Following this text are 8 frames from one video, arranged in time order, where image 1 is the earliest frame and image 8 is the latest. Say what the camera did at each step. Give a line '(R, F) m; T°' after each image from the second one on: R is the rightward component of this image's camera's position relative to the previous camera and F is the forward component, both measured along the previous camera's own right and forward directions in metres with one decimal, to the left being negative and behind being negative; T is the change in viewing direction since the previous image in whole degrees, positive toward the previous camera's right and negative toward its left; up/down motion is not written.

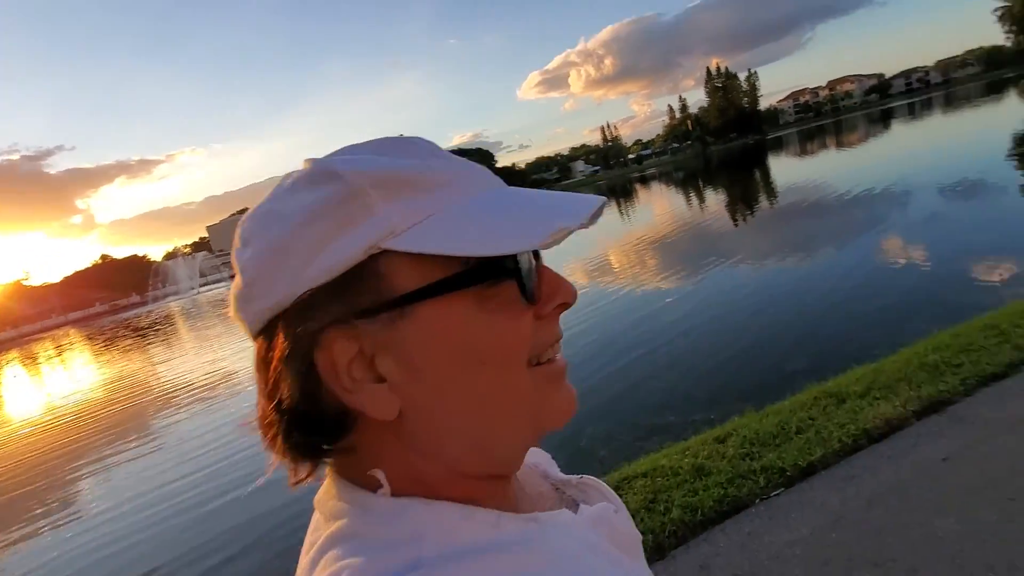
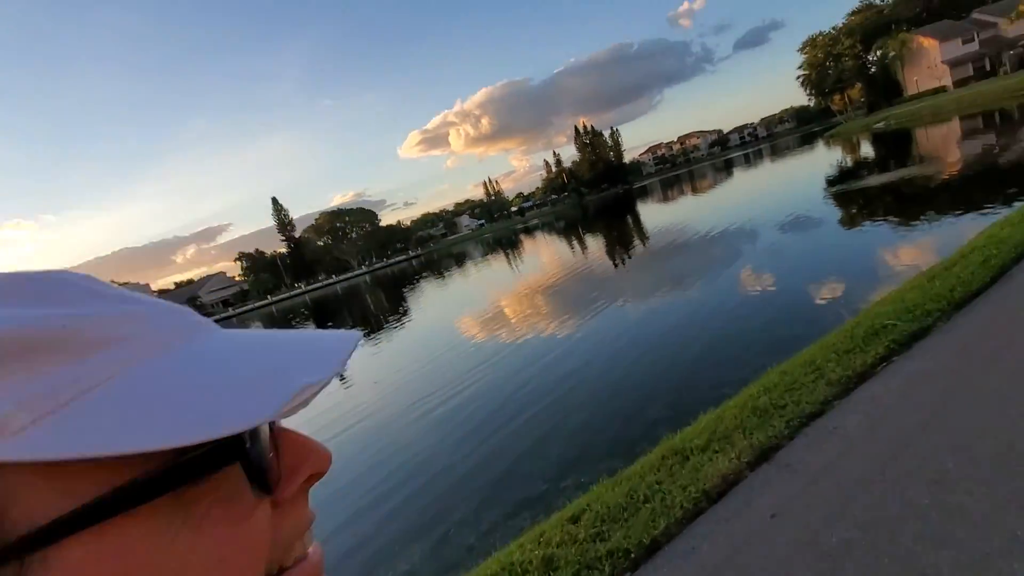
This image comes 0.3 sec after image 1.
(+0.1, +0.1) m; +11°
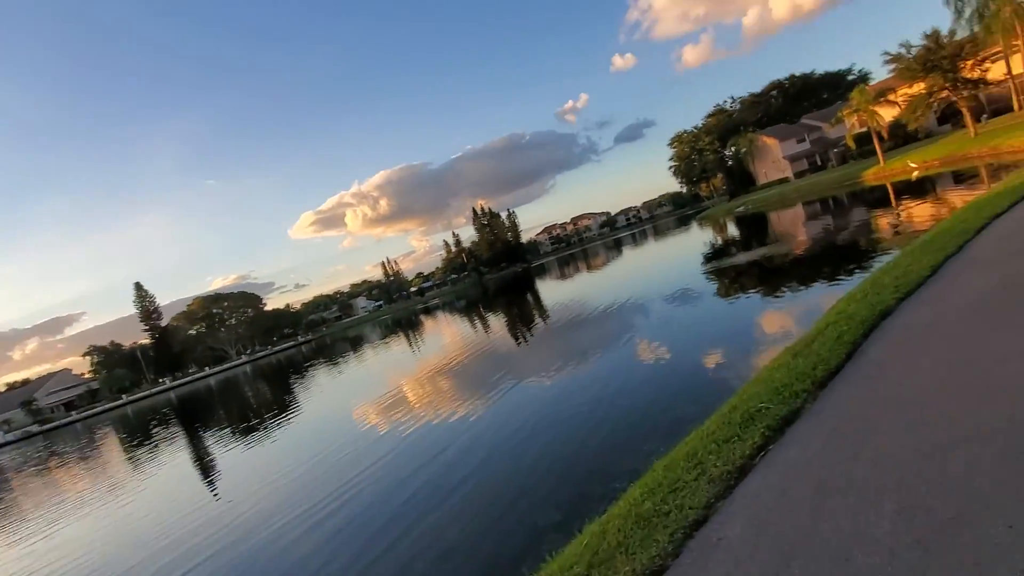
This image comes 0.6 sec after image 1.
(+0.2, +0.4) m; +10°
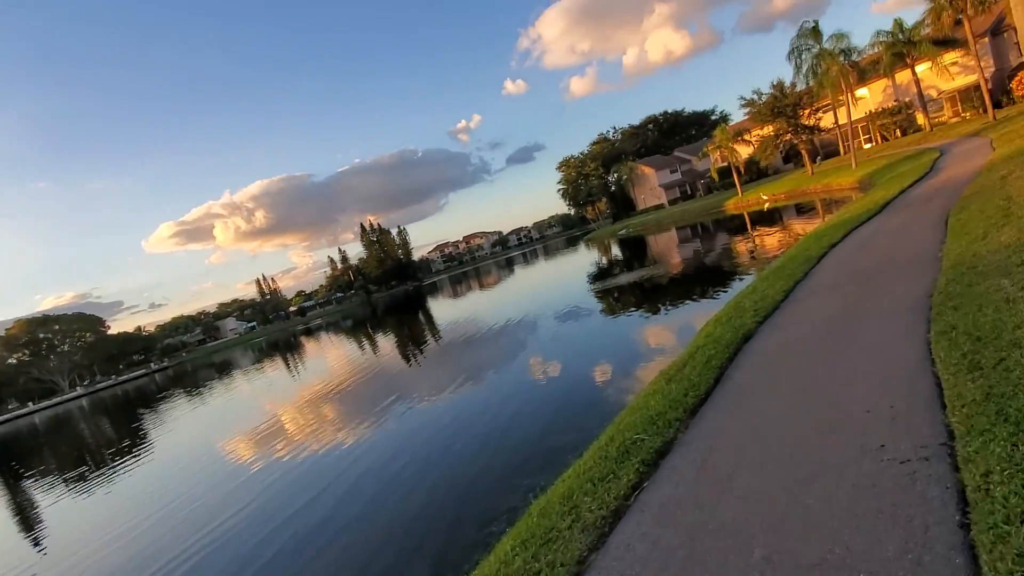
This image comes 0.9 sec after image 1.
(+0.2, +0.3) m; +11°
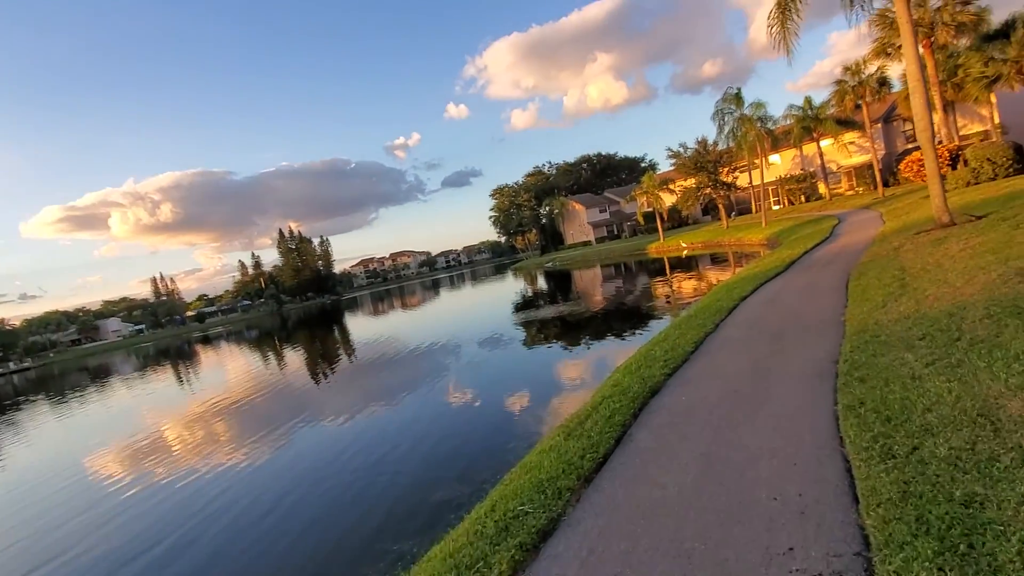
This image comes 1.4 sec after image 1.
(+0.3, +0.6) m; +8°
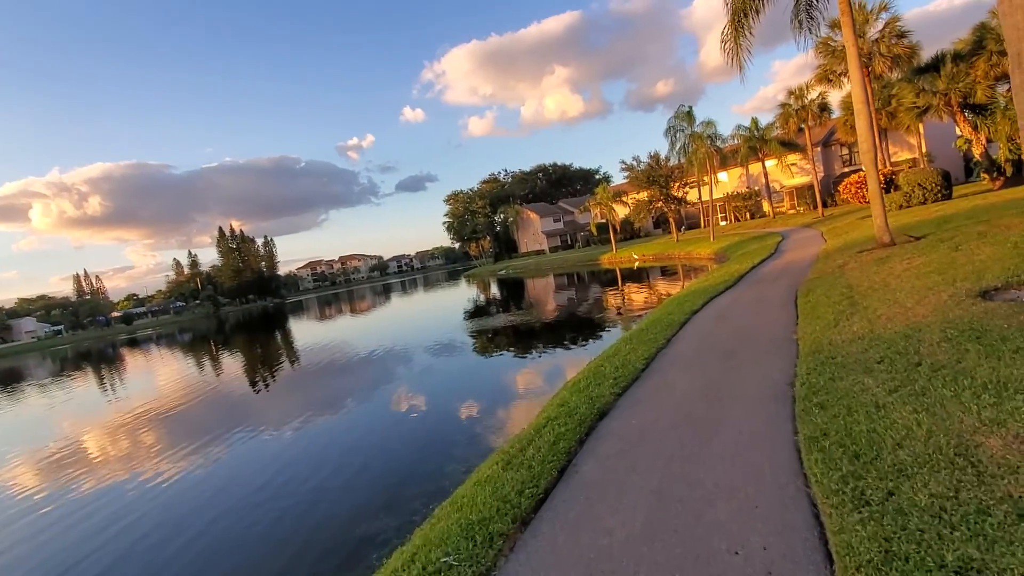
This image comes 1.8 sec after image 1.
(+0.1, +0.5) m; +5°
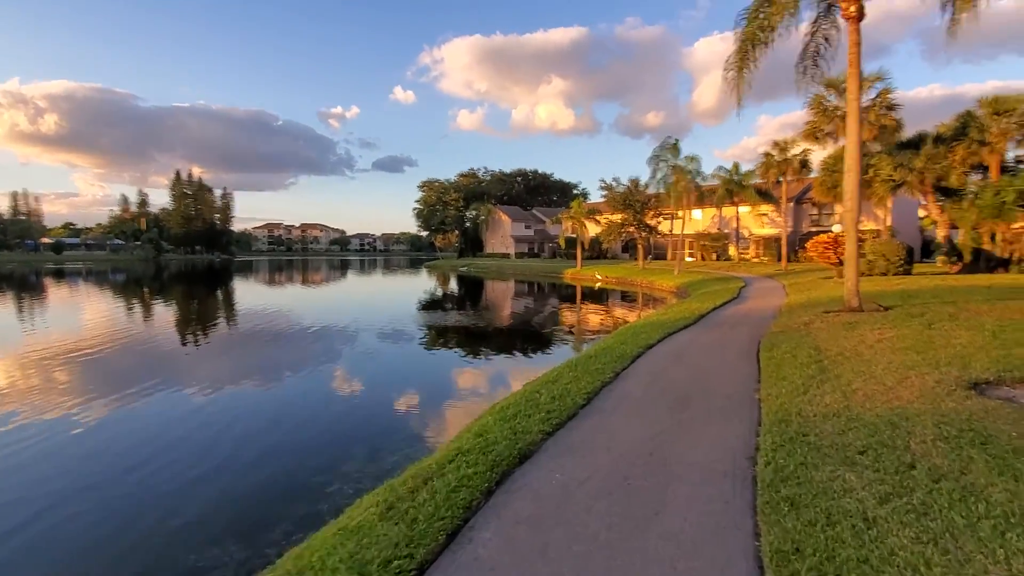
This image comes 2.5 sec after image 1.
(+0.3, +1.0) m; +4°
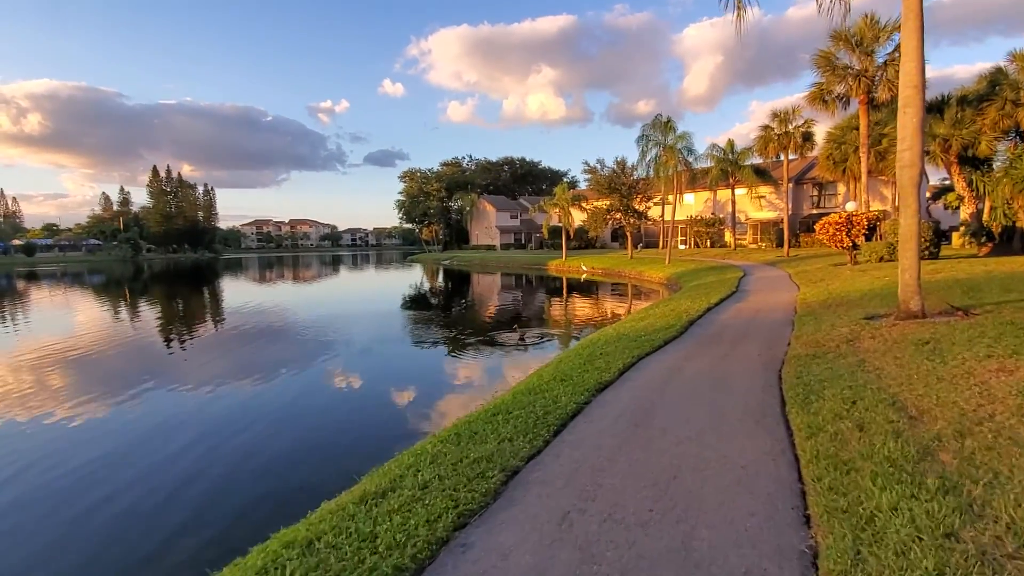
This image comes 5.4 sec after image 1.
(+1.4, +3.7) m; 0°
